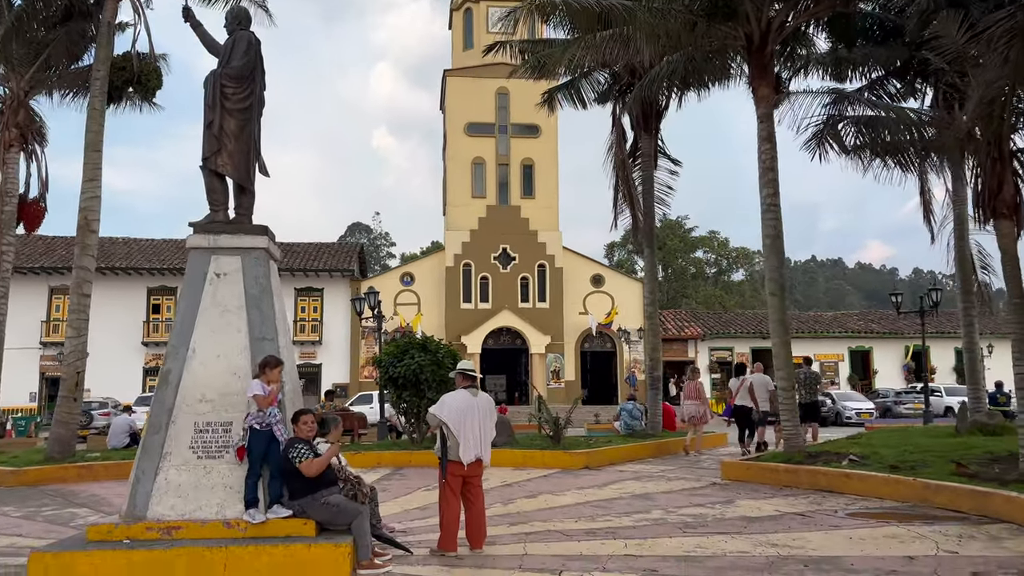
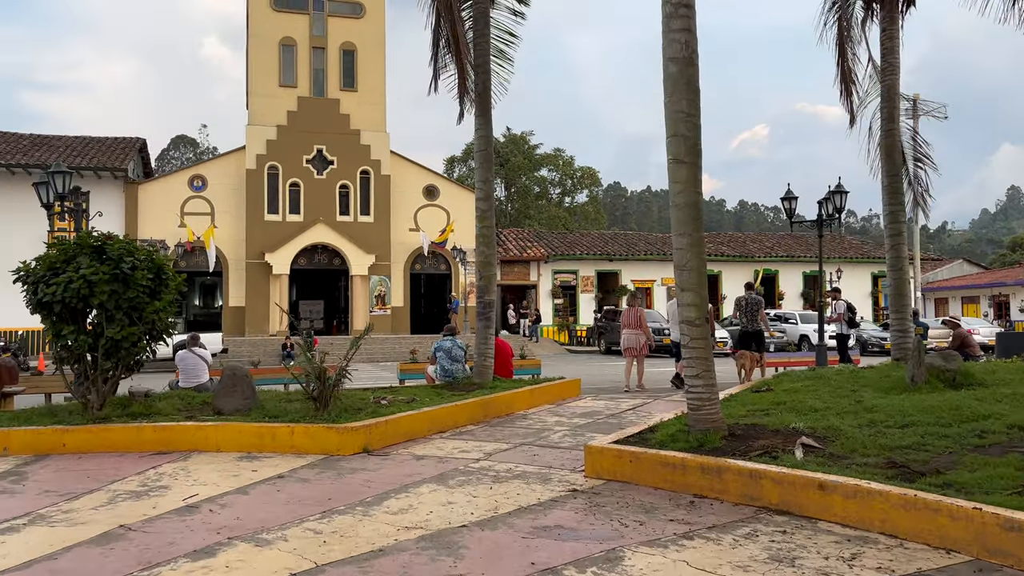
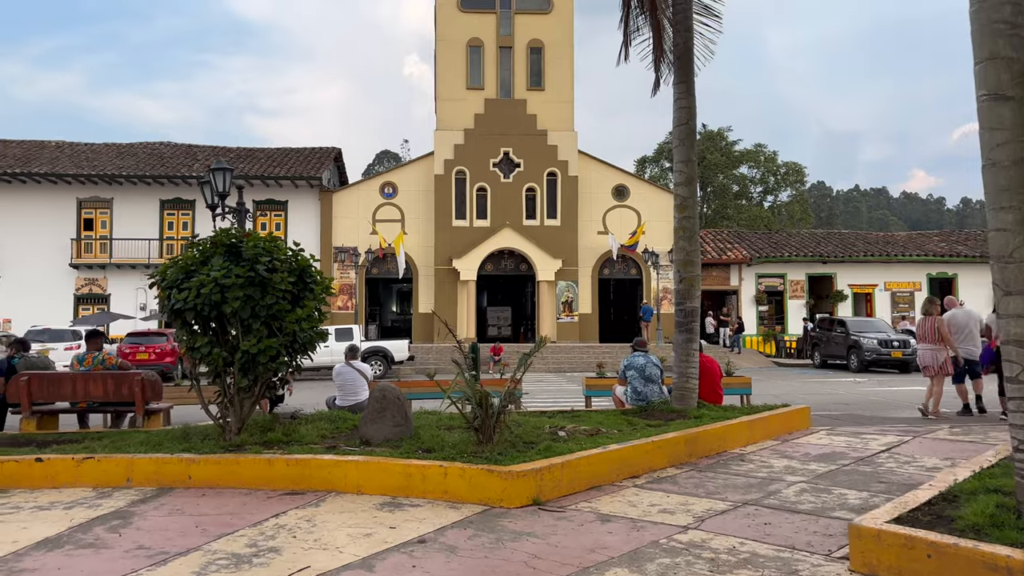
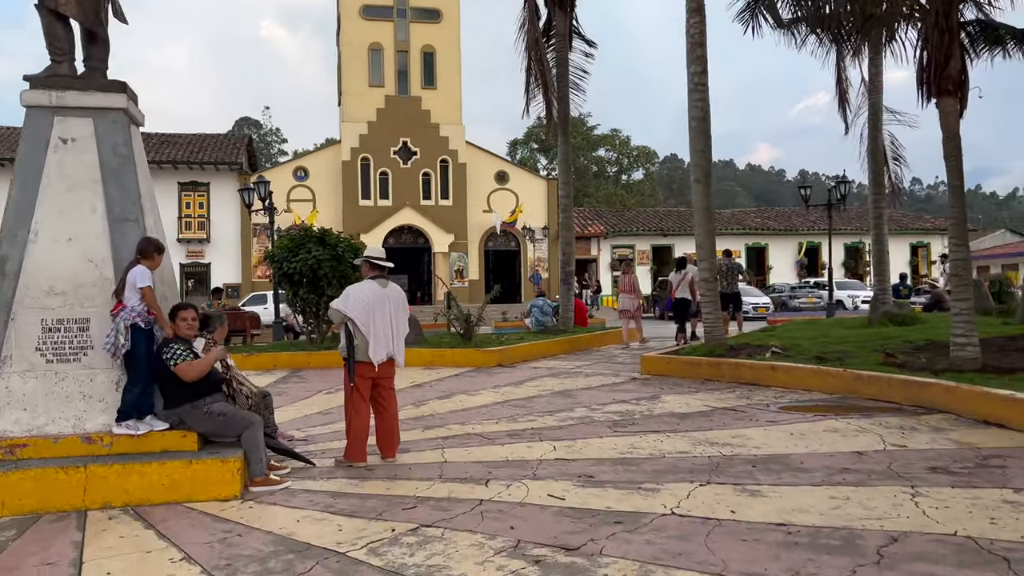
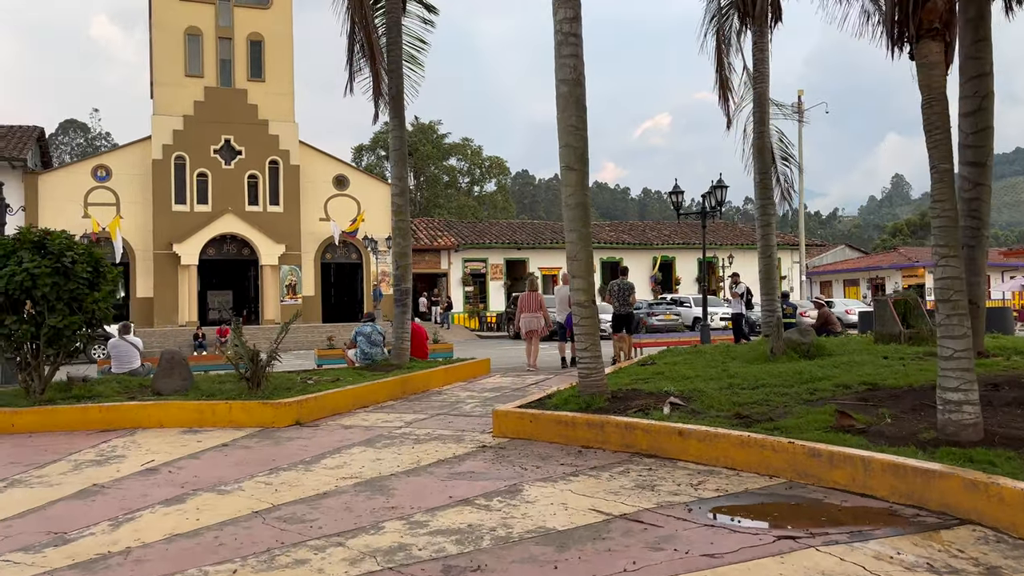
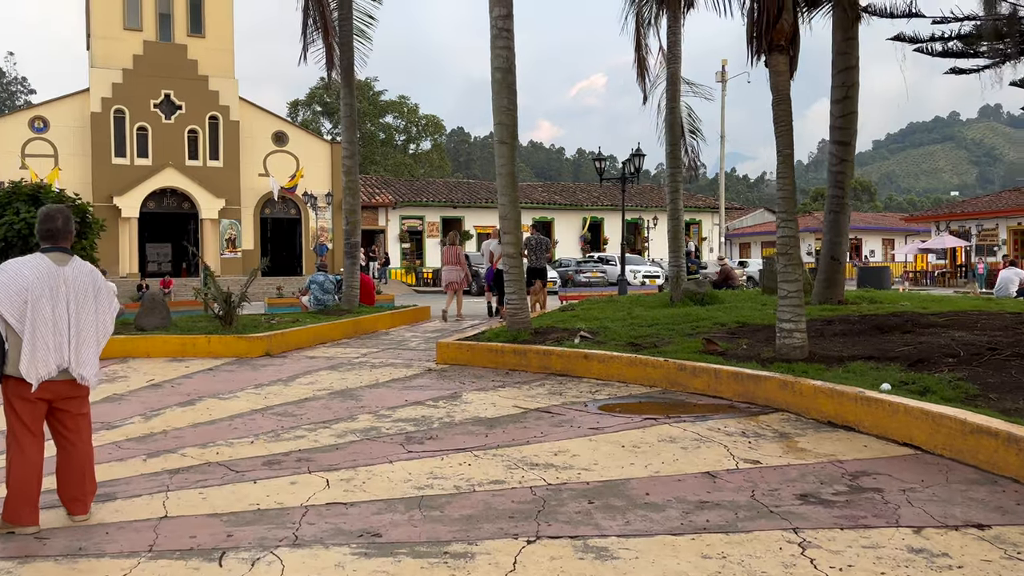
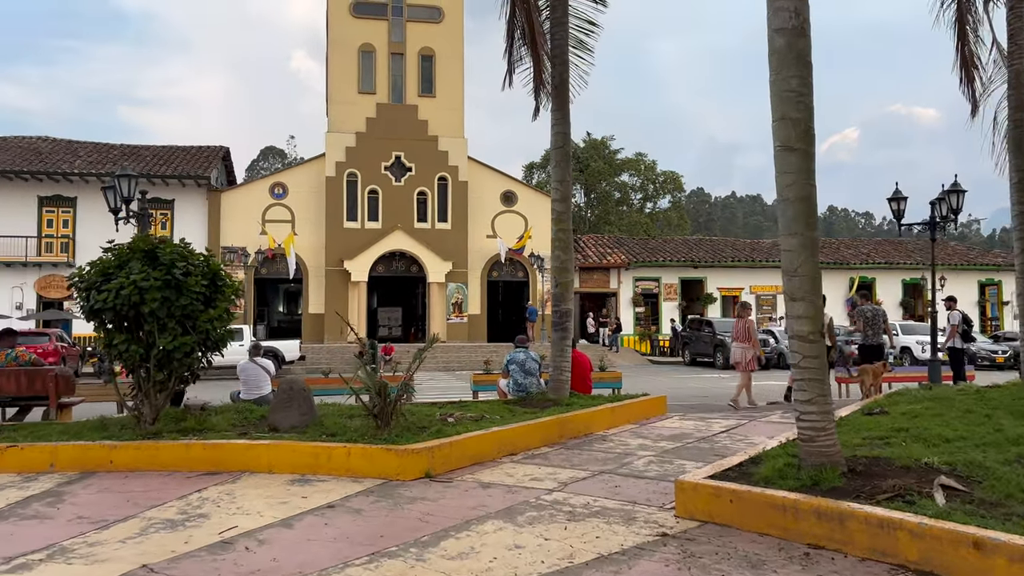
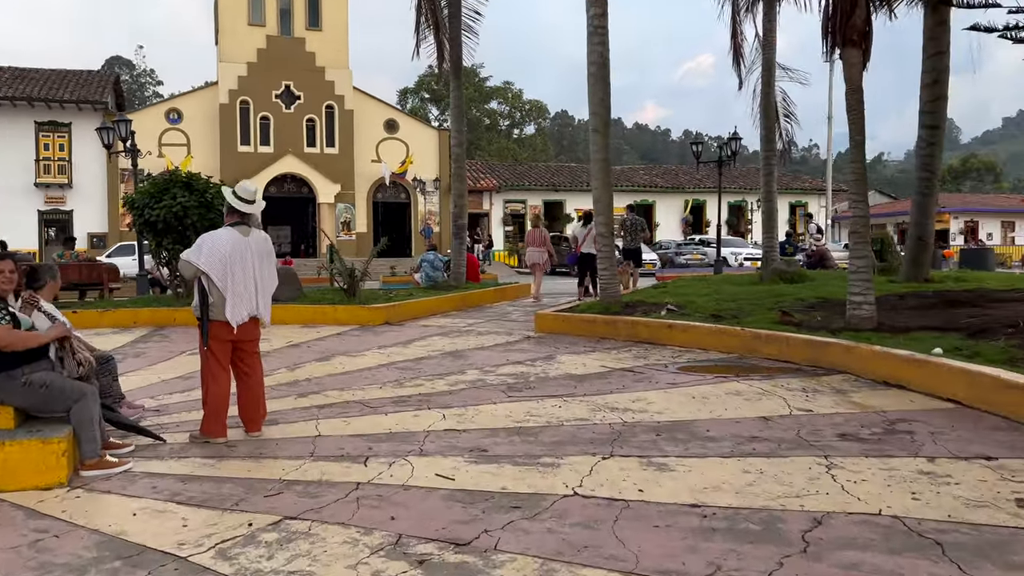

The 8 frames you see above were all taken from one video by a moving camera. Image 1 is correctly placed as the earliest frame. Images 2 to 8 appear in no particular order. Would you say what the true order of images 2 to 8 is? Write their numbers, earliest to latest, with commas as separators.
4, 8, 6, 5, 2, 7, 3
